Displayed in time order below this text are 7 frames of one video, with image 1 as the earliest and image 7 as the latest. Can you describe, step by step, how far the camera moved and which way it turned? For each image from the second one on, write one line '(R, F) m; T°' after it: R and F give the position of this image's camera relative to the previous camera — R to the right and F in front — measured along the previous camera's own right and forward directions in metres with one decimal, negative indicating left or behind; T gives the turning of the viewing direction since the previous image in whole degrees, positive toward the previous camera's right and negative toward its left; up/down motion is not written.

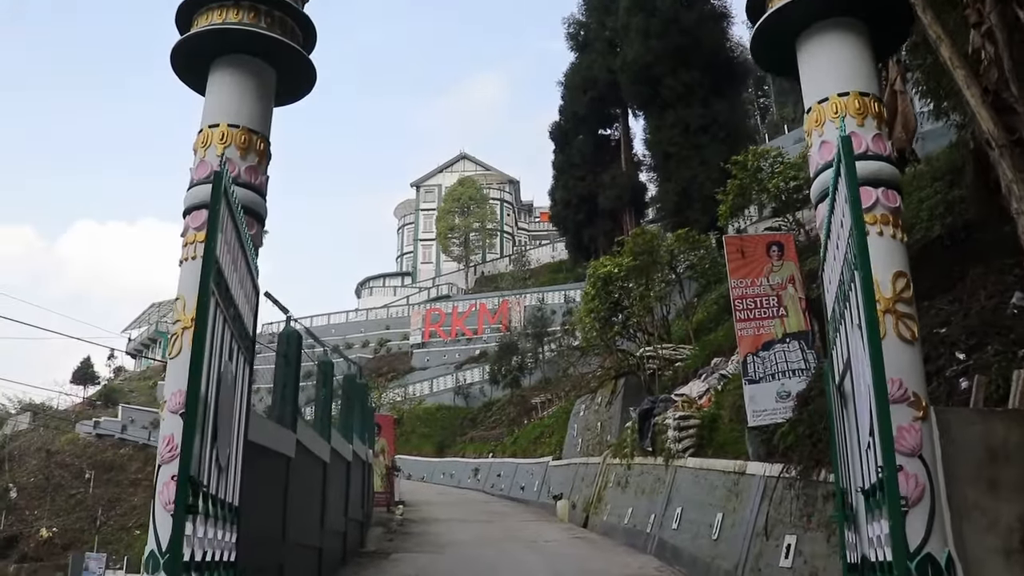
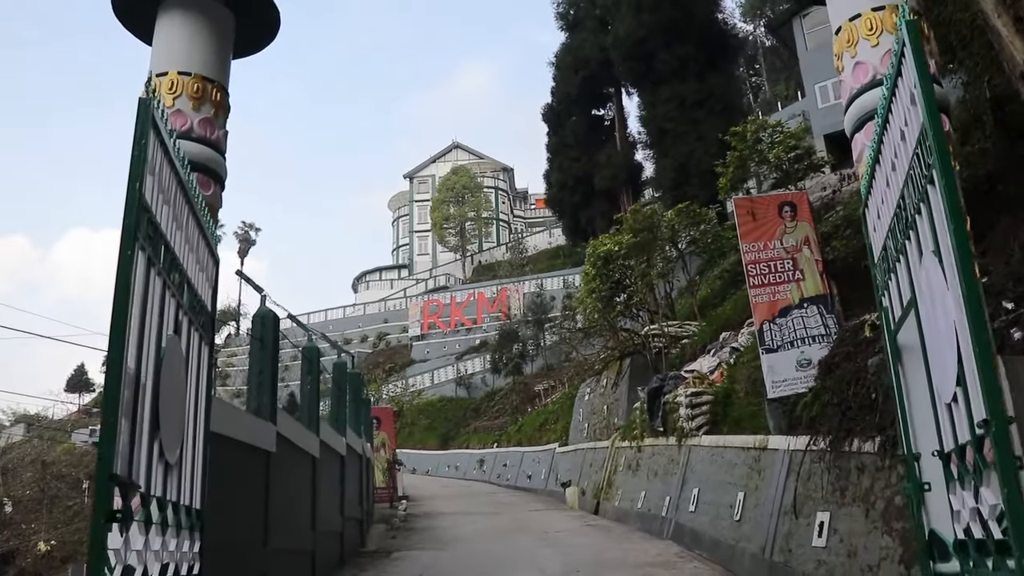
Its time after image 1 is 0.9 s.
(0.0, +0.6) m; 0°
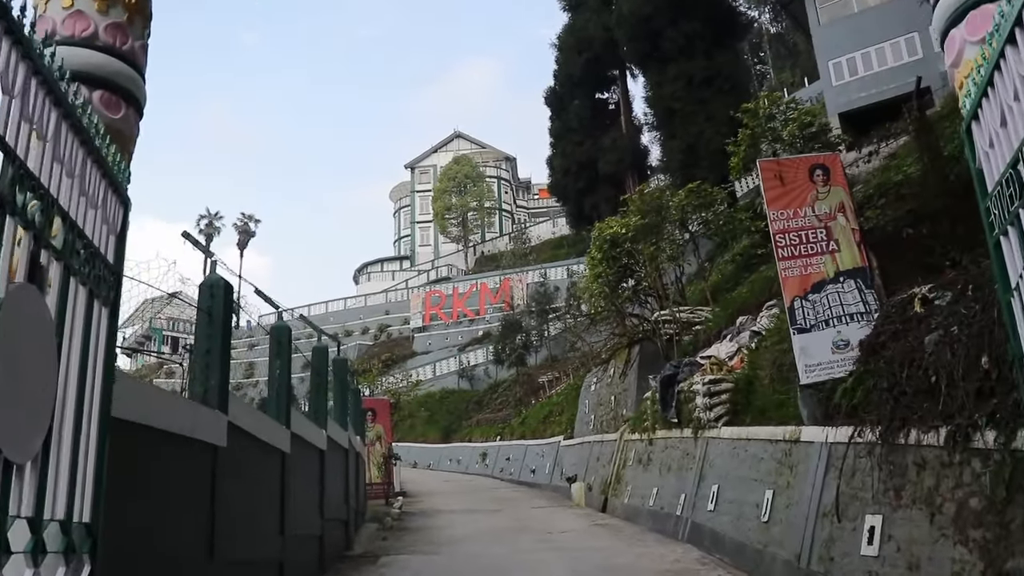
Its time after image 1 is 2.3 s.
(0.0, +0.9) m; 0°
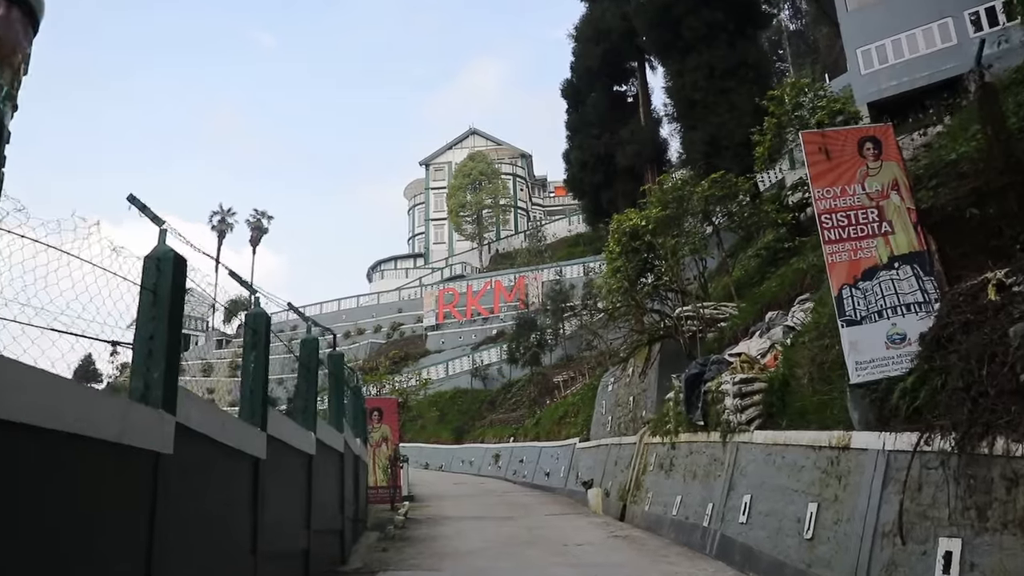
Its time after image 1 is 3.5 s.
(0.0, +0.8) m; -1°
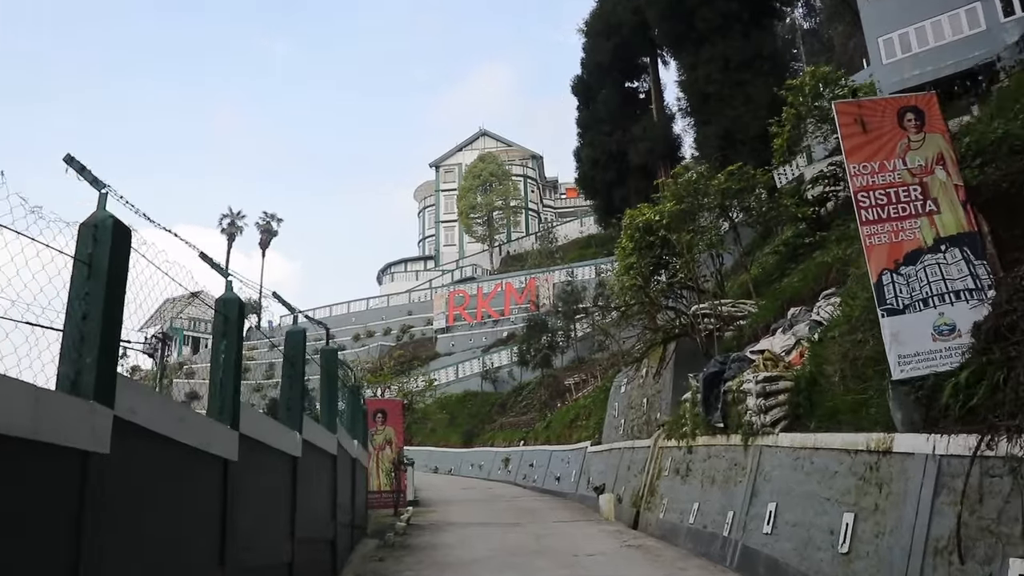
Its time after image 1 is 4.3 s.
(+0.1, +0.6) m; -1°
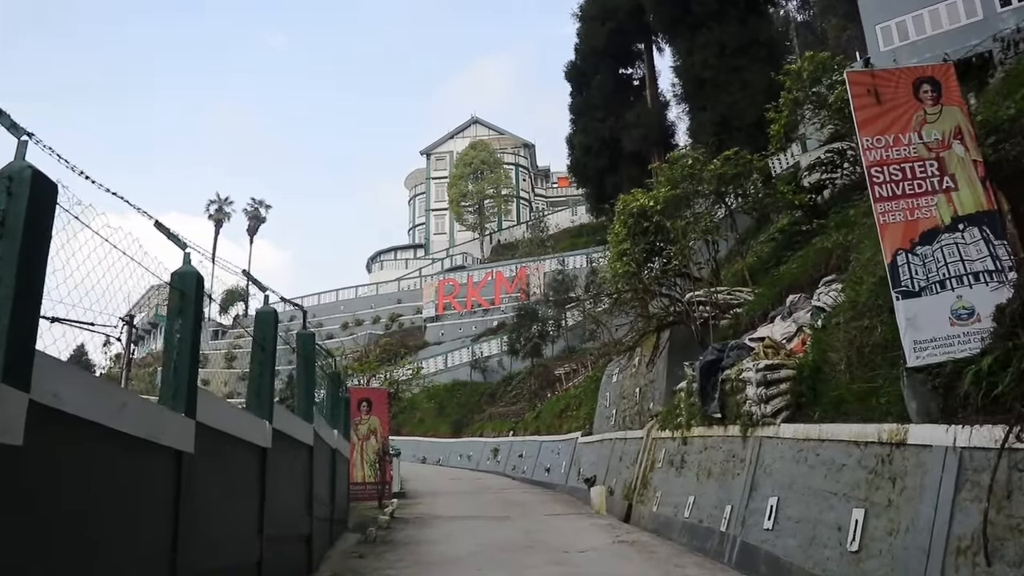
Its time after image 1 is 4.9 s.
(0.0, +0.4) m; +1°
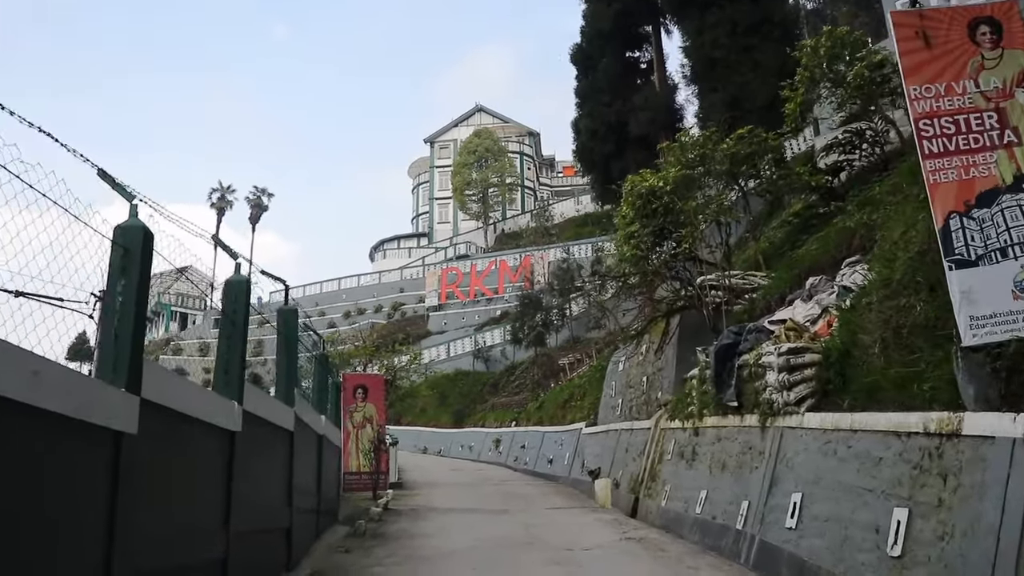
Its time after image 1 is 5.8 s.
(+0.1, +0.6) m; 0°
